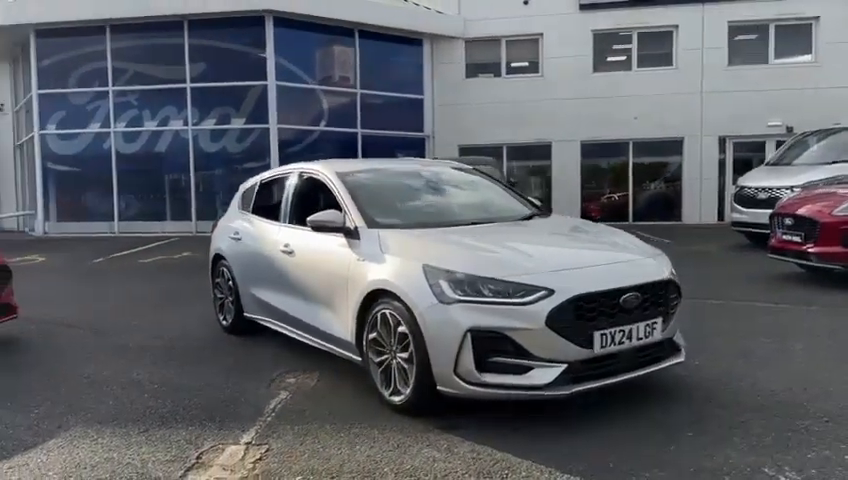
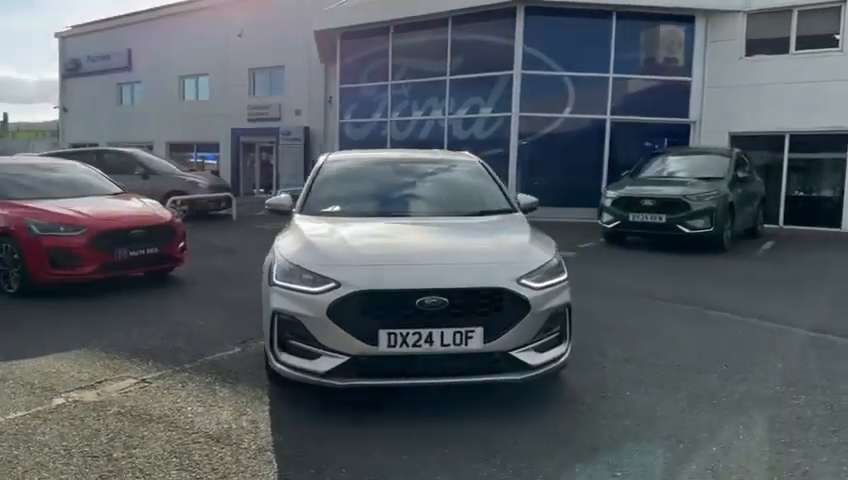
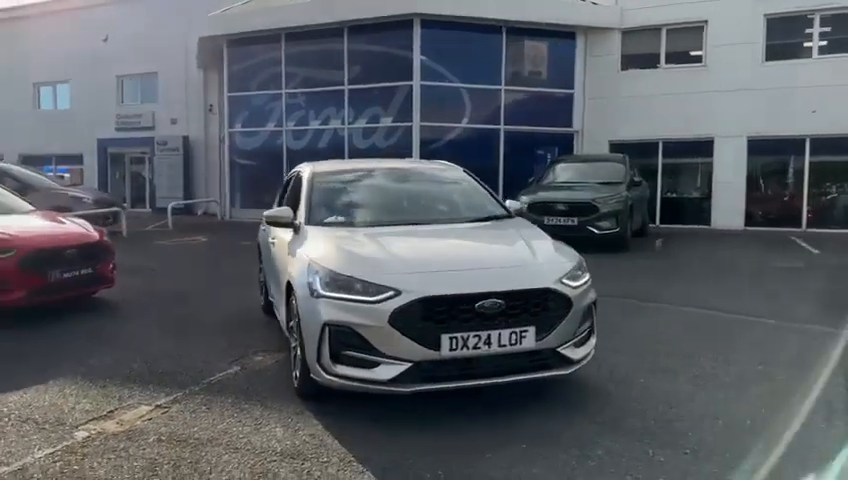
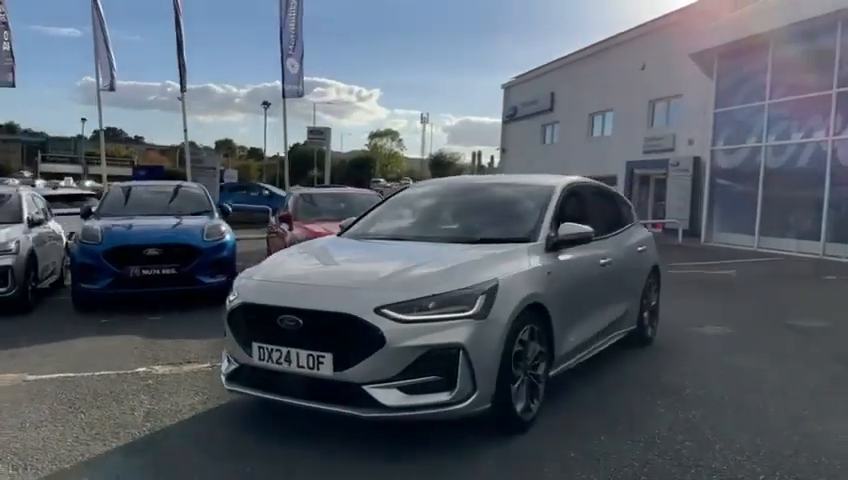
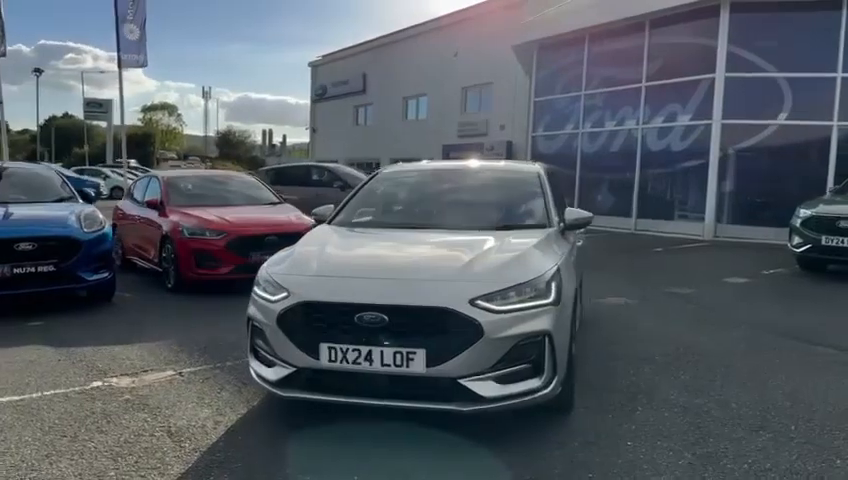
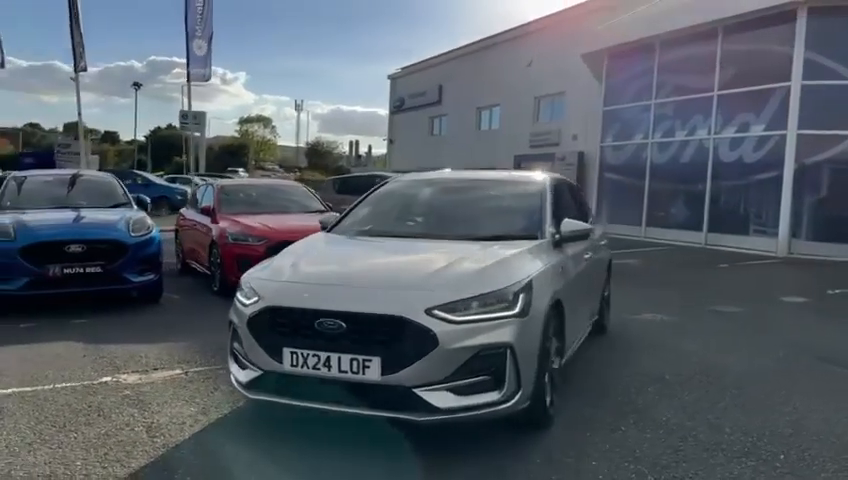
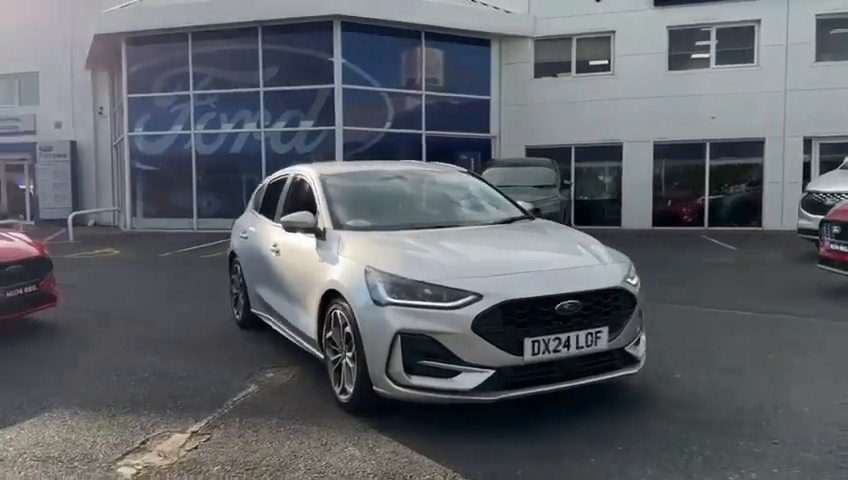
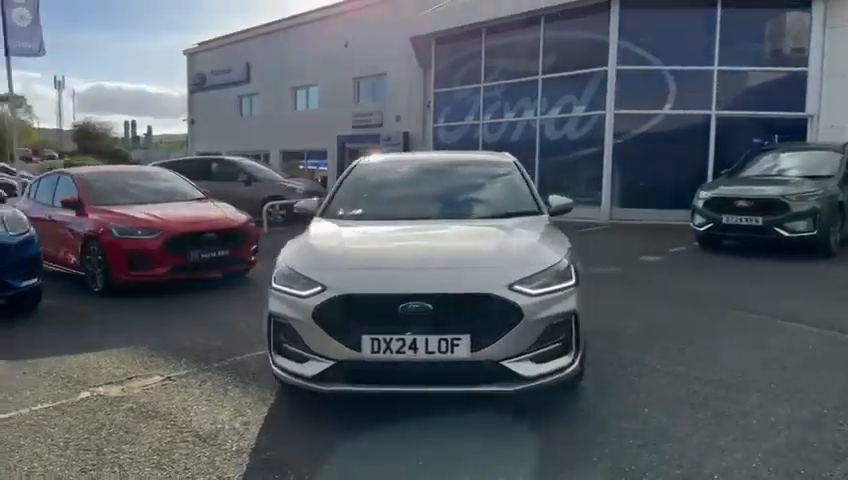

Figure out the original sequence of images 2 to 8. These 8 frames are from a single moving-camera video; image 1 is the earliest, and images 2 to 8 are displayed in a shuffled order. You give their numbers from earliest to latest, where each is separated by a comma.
7, 3, 2, 8, 5, 6, 4
